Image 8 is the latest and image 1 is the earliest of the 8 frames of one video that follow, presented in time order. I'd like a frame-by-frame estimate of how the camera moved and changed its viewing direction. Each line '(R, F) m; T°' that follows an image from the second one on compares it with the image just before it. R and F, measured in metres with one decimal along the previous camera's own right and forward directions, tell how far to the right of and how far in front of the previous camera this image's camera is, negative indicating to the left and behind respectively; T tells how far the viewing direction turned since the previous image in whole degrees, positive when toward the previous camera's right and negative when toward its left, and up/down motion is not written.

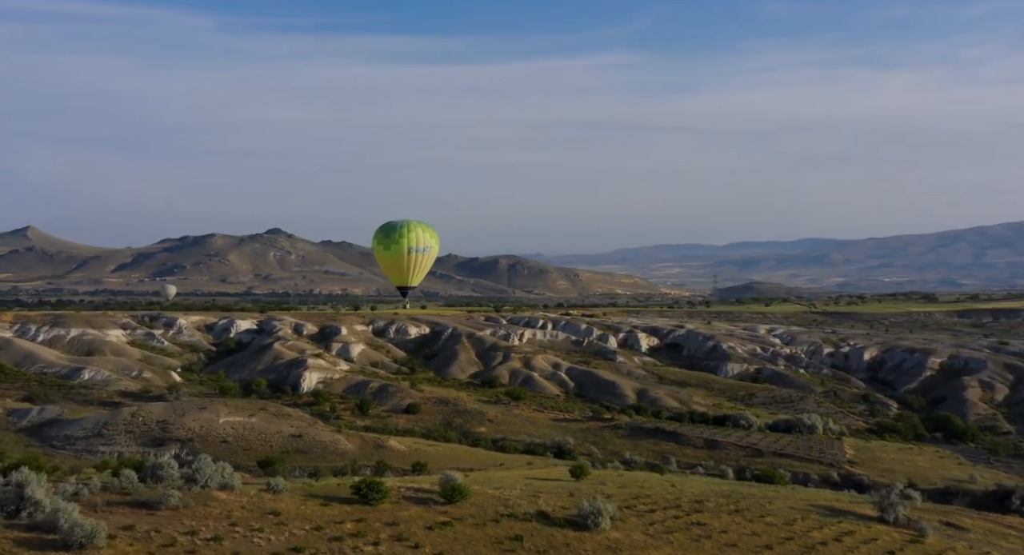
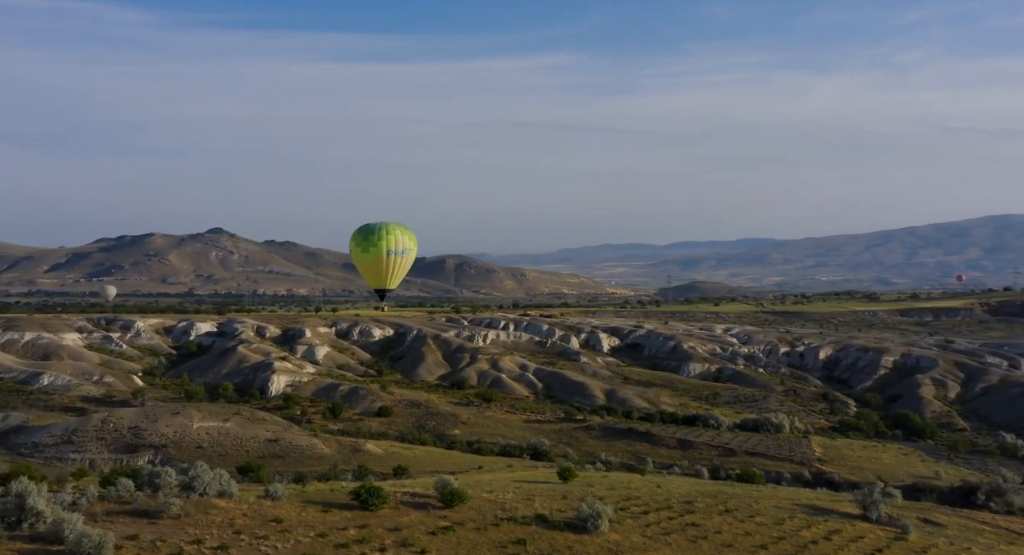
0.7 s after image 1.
(-2.0, -0.2) m; +3°
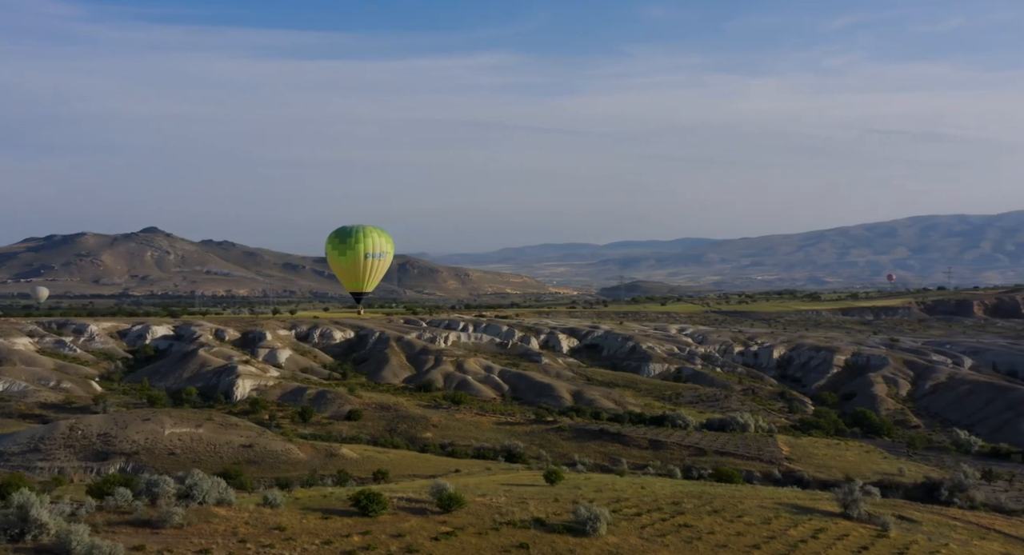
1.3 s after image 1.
(-2.1, -0.2) m; +4°
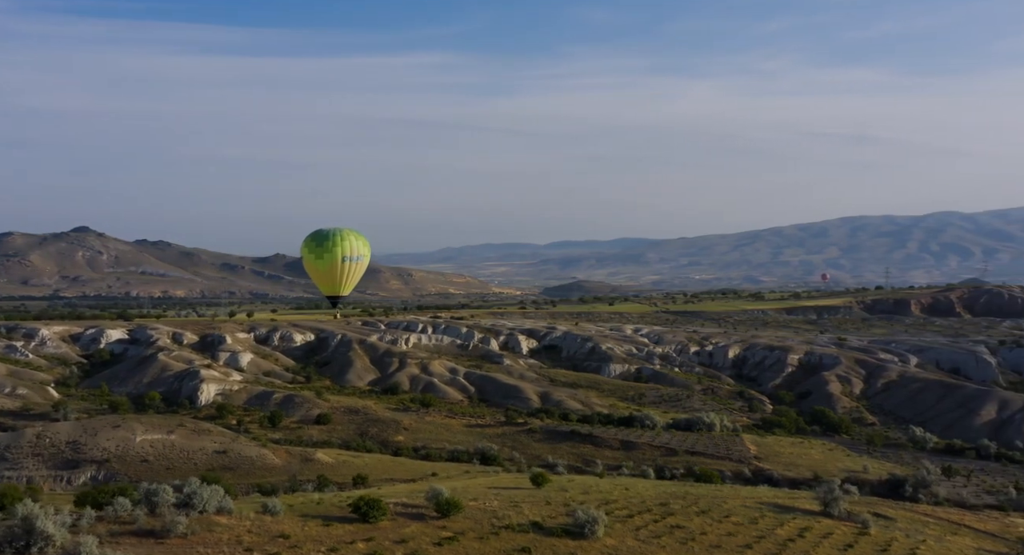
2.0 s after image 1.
(-2.1, -0.1) m; +4°
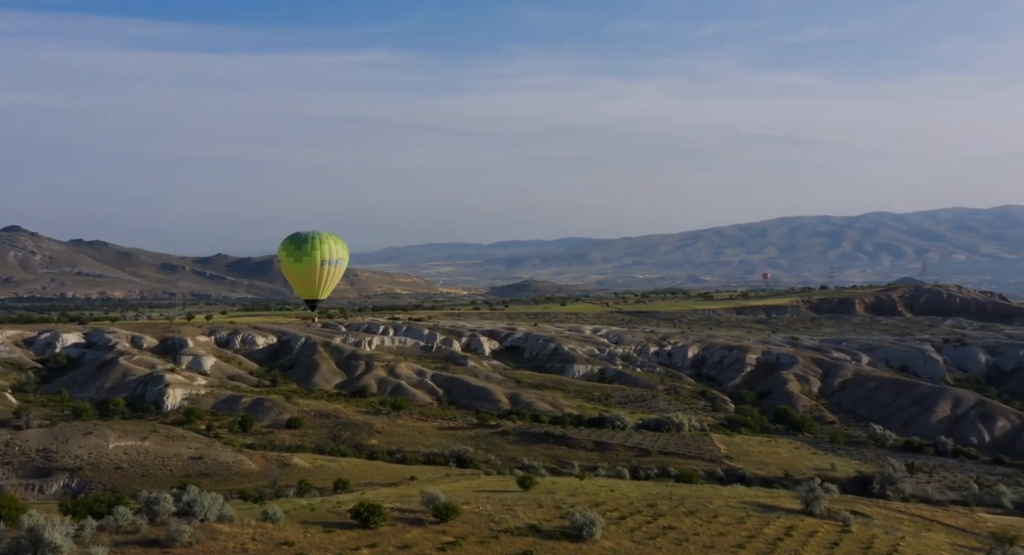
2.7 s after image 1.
(-2.0, -0.1) m; +3°
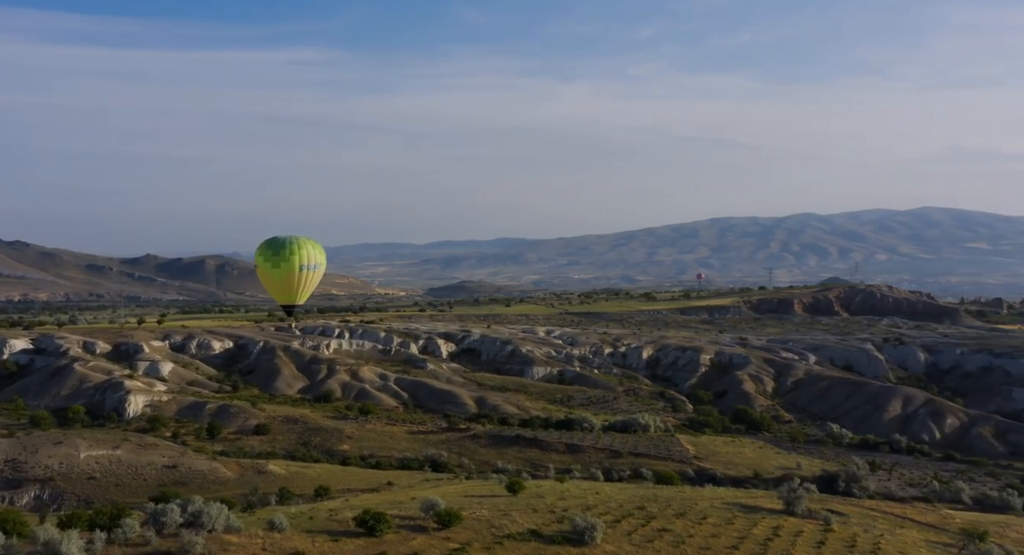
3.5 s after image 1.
(-2.4, -0.1) m; +4°
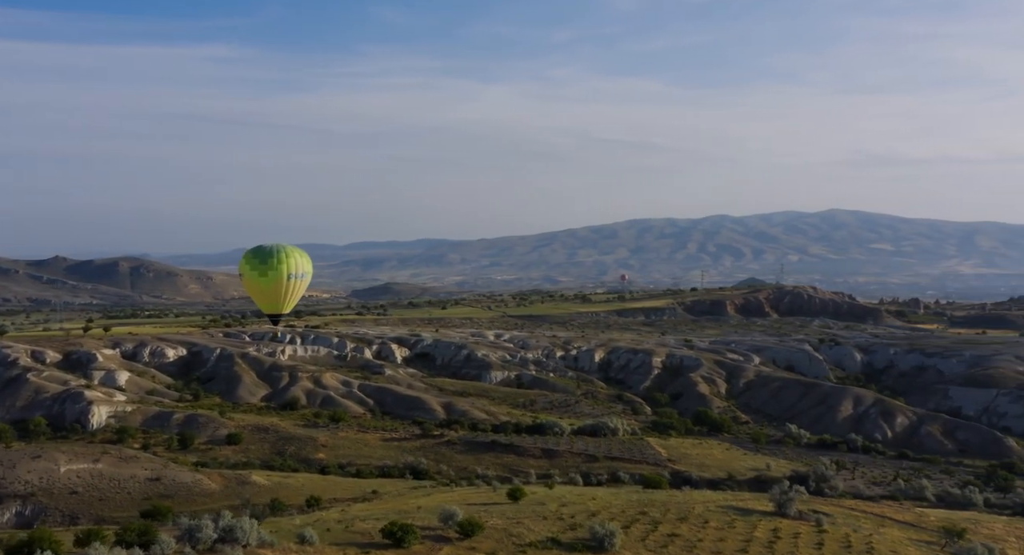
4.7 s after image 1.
(-3.6, 0.0) m; +5°
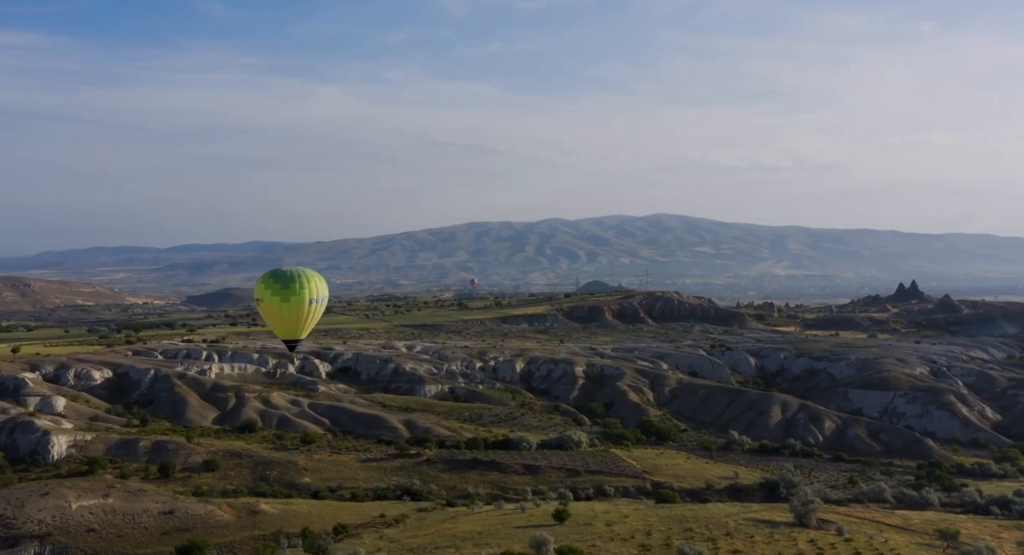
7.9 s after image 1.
(-9.1, +0.8) m; +10°
